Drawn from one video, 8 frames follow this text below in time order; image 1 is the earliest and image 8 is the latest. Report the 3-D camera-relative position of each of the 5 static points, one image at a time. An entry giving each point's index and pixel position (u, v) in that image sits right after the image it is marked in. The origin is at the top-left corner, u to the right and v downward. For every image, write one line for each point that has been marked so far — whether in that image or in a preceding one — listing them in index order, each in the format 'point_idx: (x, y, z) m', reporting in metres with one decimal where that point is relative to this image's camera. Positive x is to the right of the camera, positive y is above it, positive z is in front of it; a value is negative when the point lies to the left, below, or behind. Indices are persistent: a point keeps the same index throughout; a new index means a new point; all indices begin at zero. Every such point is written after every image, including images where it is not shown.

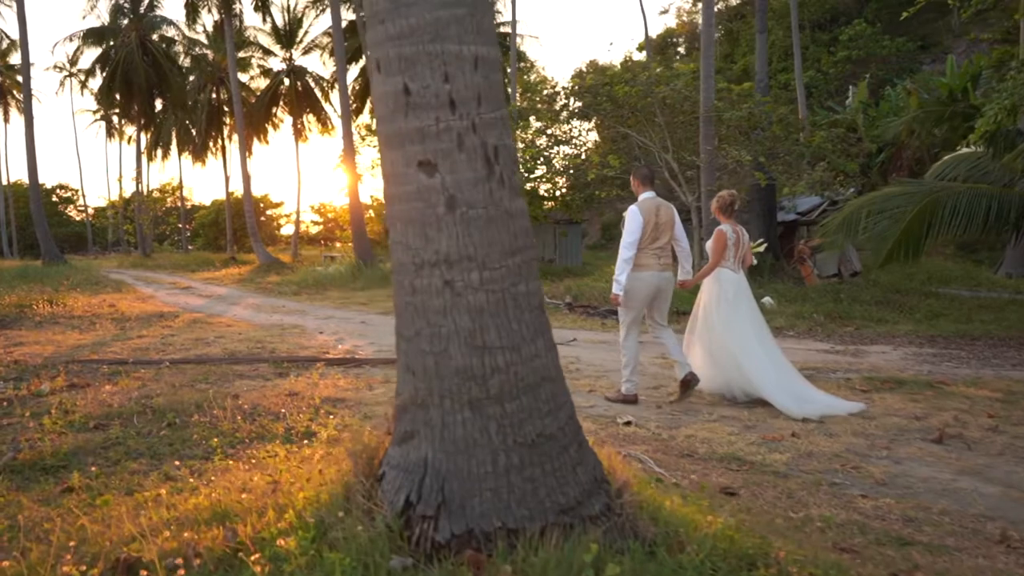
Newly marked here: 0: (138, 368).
0: (-3.1, -0.7, +8.0) m
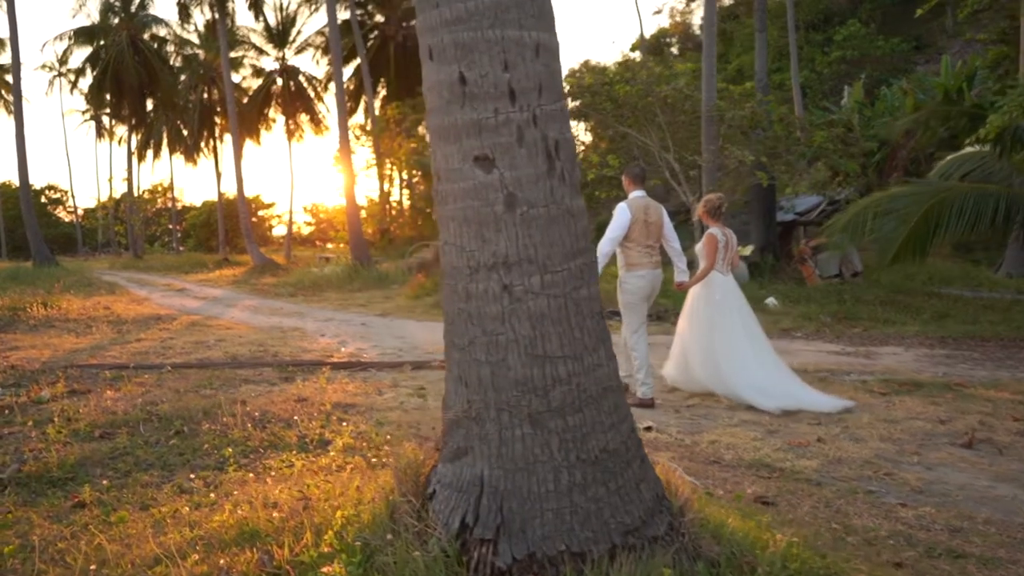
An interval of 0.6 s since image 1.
0: (-3.0, -0.7, +7.8) m
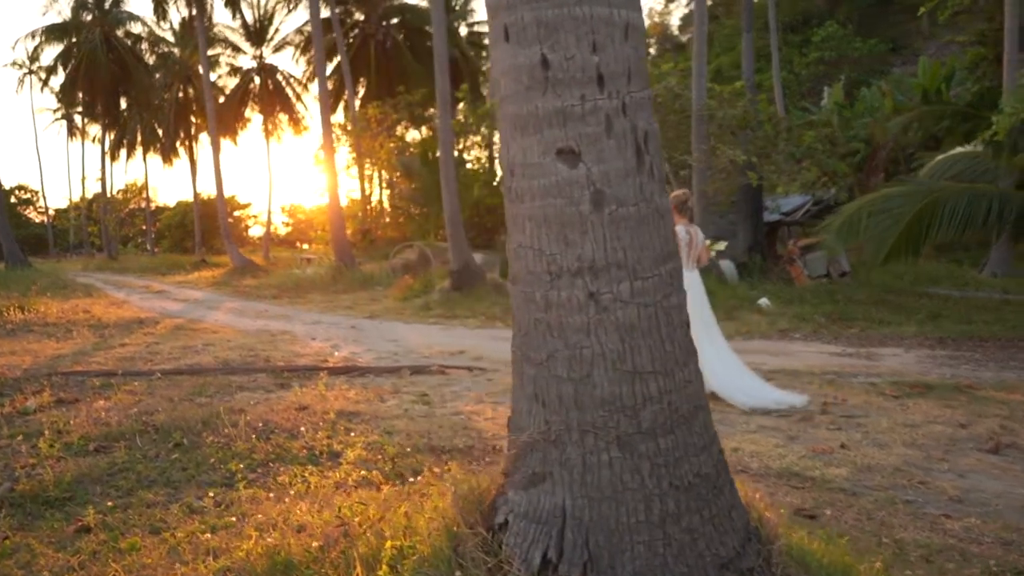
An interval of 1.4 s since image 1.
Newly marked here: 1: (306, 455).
0: (-3.0, -0.7, +7.5) m
1: (-1.1, -0.9, +5.0) m
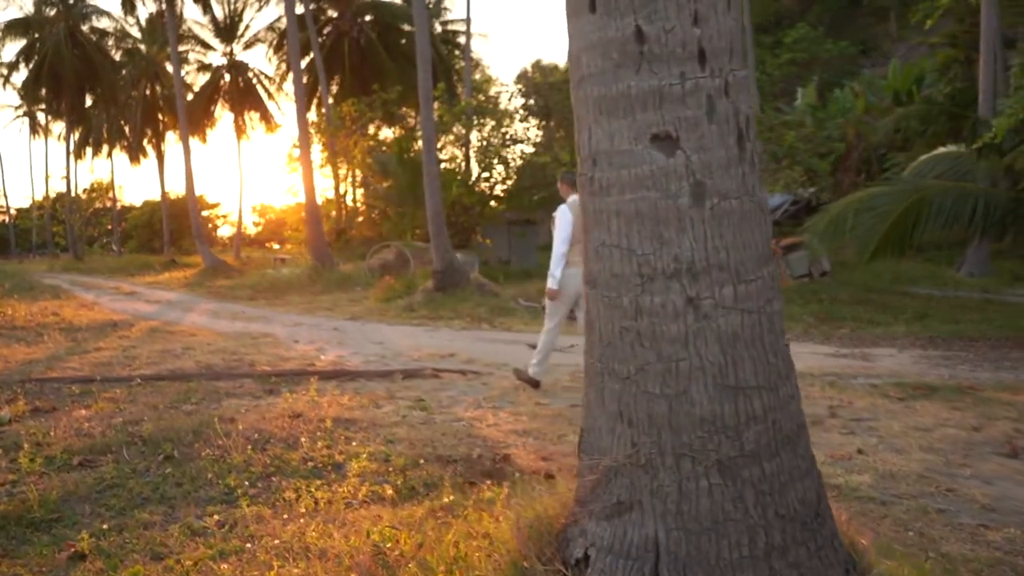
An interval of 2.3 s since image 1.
0: (-3.0, -0.7, +7.1) m
1: (-1.0, -0.9, +4.7) m
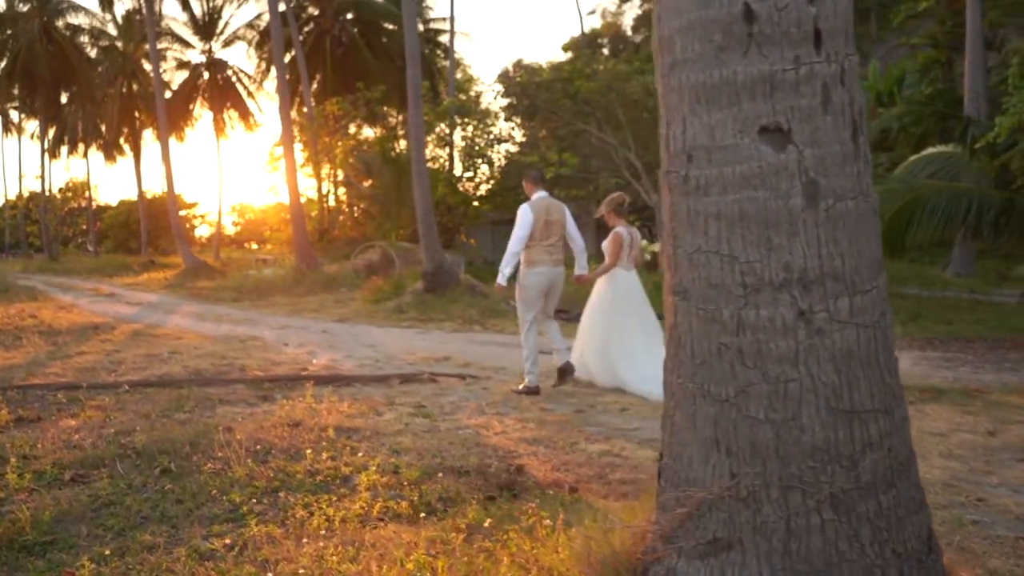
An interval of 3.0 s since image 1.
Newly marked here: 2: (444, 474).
0: (-3.0, -0.8, +6.9) m
1: (-0.9, -0.9, +4.5) m
2: (-0.3, -0.9, +4.7) m
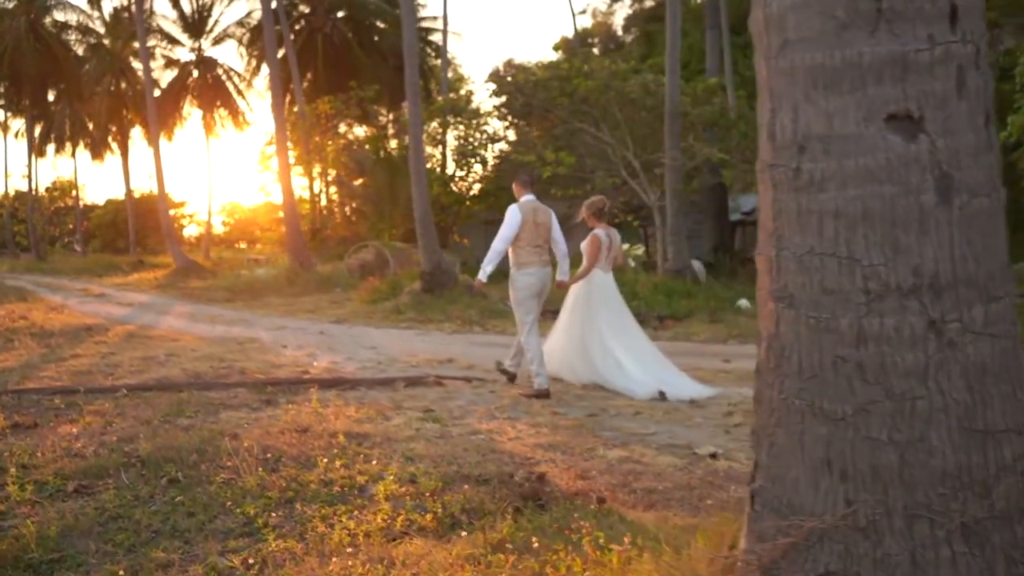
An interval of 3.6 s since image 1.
0: (-2.9, -0.8, +6.6) m
1: (-0.8, -0.9, +4.3) m
2: (-0.2, -0.9, +4.6) m
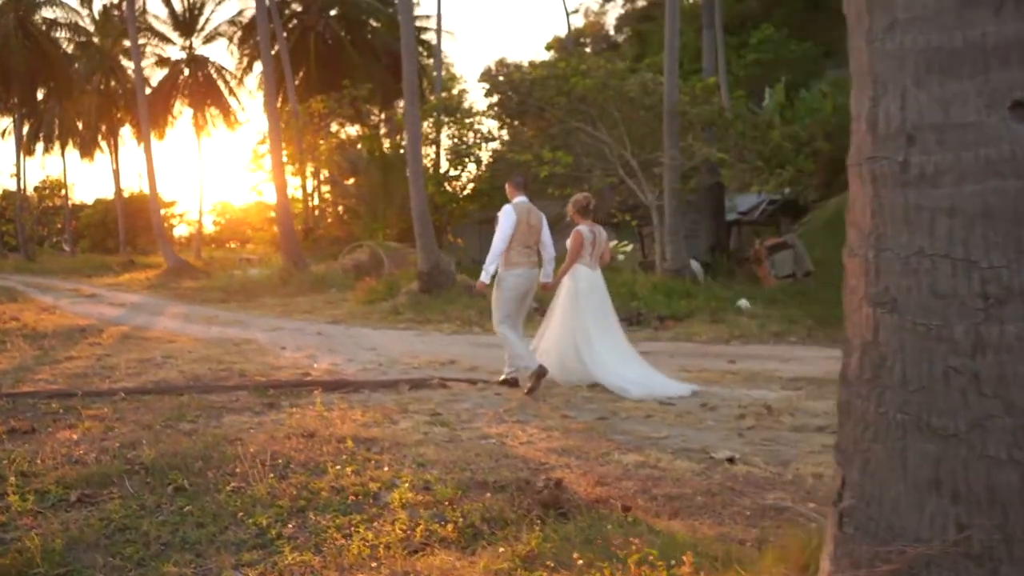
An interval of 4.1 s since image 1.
0: (-2.8, -0.8, +6.5) m
1: (-0.7, -0.9, +4.1) m
2: (-0.2, -0.9, +4.4) m
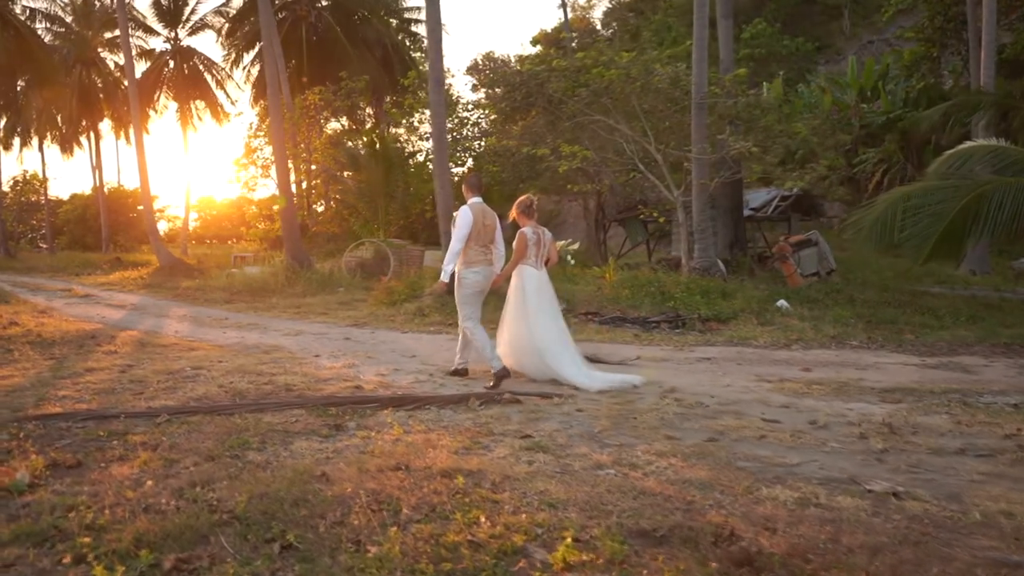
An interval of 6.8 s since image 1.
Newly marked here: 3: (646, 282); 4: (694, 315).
0: (-2.2, -0.8, +5.7) m
1: (-0.1, -1.0, +3.4) m
2: (+0.5, -1.0, +3.7) m
3: (+2.1, +0.1, +14.6) m
4: (+2.3, -0.3, +12.3) m
